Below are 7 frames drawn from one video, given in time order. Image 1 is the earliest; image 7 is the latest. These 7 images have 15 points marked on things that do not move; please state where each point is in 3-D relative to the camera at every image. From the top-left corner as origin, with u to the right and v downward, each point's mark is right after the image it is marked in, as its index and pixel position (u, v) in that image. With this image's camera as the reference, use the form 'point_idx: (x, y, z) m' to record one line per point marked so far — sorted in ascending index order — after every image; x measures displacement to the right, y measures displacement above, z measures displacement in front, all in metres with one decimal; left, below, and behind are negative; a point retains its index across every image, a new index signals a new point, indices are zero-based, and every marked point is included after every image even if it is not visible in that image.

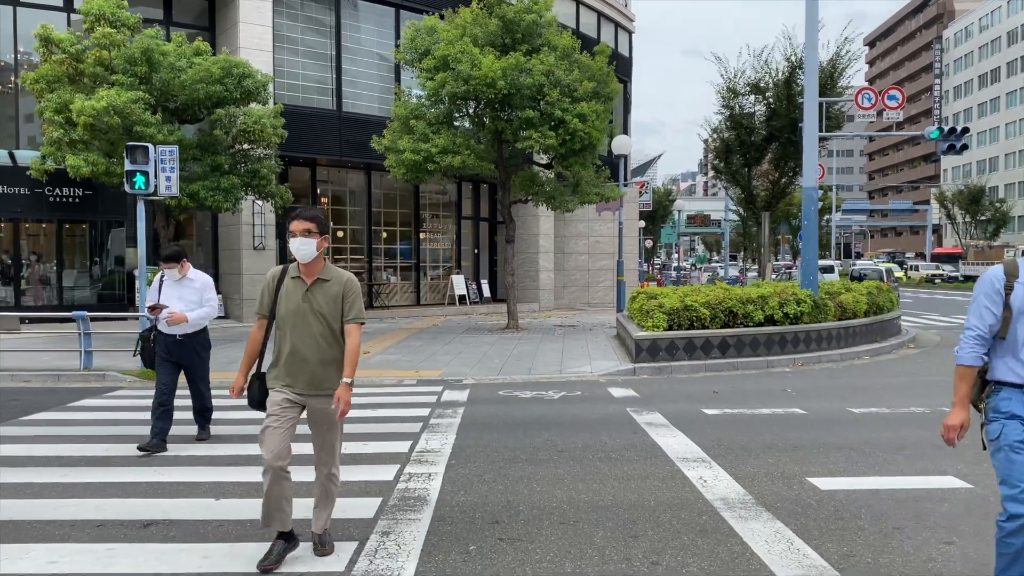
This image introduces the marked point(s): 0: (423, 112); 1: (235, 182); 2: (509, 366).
0: (-1.8, +3.6, +17.1) m
1: (-5.0, +1.9, +15.1) m
2: (0.0, -1.2, +12.5) m
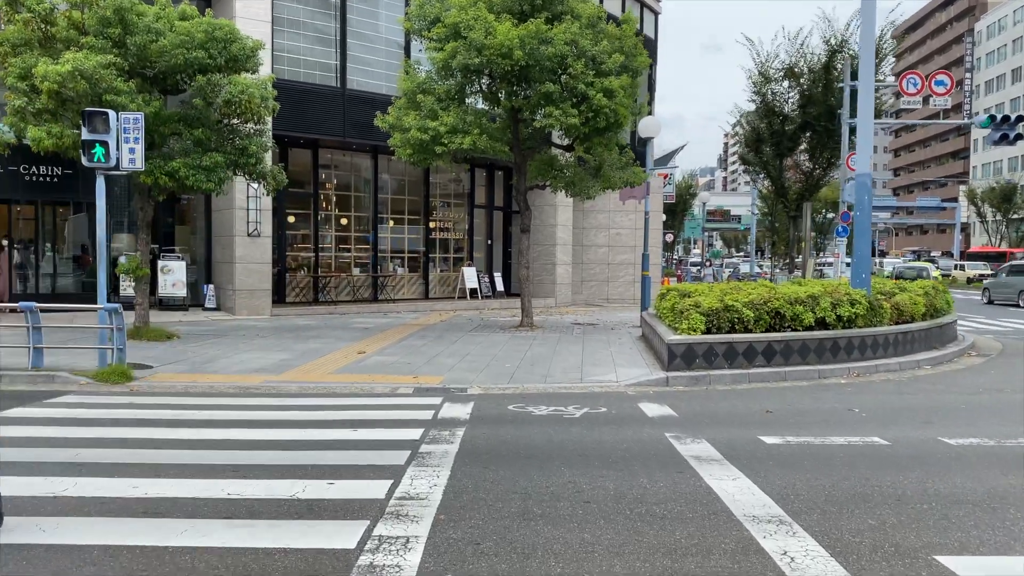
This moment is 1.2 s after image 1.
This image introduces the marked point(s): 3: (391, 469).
0: (-1.5, +3.7, +15.5) m
1: (-4.7, +2.1, +13.6) m
2: (+0.1, -1.1, +10.9) m
3: (-0.8, -1.2, +5.7) m
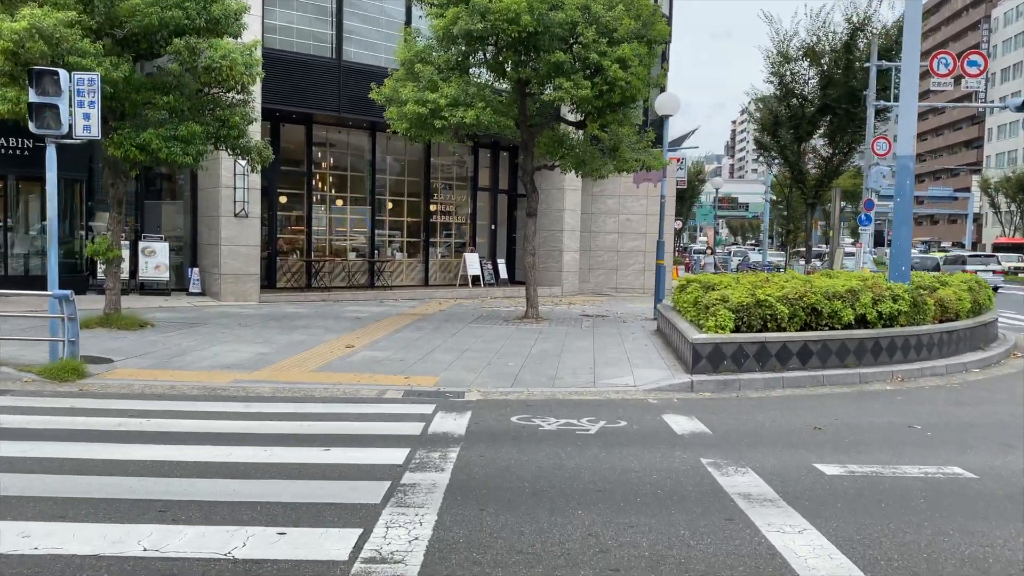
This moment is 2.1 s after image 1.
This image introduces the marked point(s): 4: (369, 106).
0: (-1.4, +3.9, +14.2) m
1: (-4.7, +2.3, +12.4) m
2: (+0.2, -1.0, +9.7) m
3: (-0.8, -1.2, +4.5) m
4: (-3.3, +4.2, +19.3) m
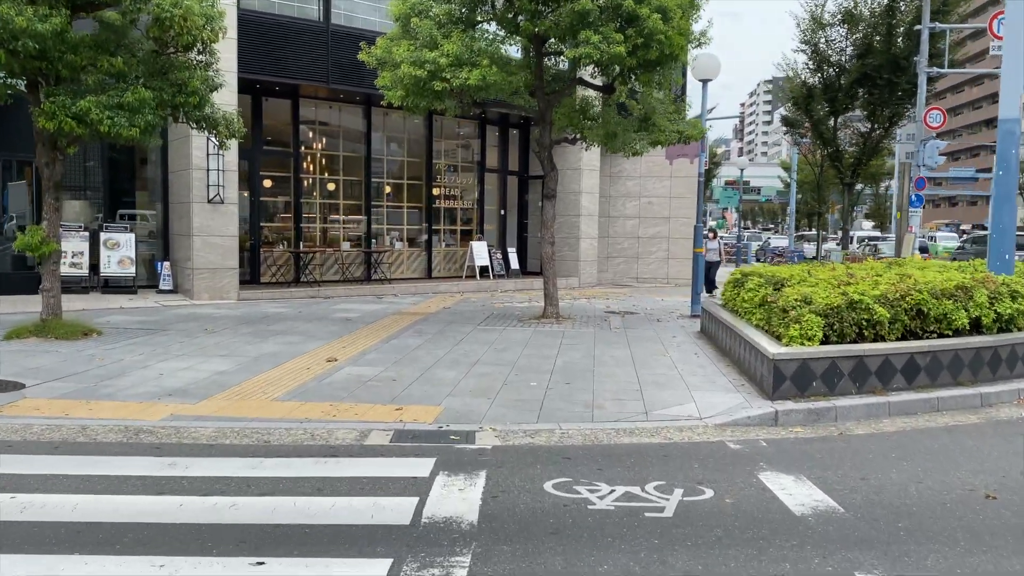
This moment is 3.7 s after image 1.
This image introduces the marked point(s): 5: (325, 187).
0: (-1.1, +4.0, +12.0) m
1: (-4.4, +2.3, +10.2) m
2: (+0.4, -1.0, +7.5) m
3: (-0.6, -1.3, +2.4) m
4: (-3.0, +4.3, +17.1) m
5: (-4.2, +2.2, +18.7) m
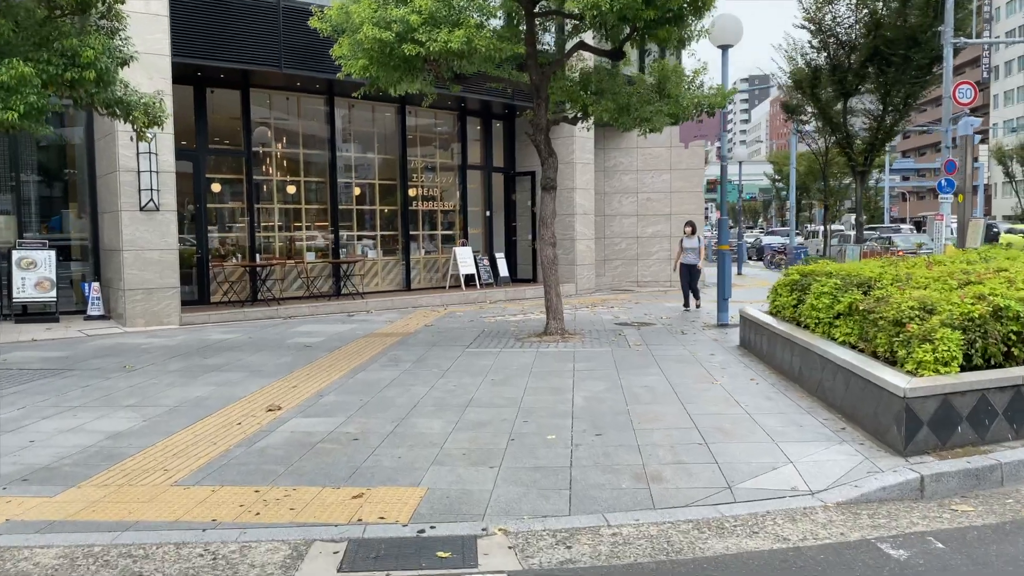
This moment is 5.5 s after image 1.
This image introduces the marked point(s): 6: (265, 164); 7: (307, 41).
0: (-1.3, +3.8, +9.7) m
1: (-4.5, +2.0, +7.8) m
2: (+0.5, -1.1, +5.3) m
3: (-0.4, -1.4, +0.1) m
4: (-3.4, +4.0, +14.8) m
5: (-4.4, +1.9, +16.3) m
6: (-4.7, +2.4, +16.1) m
7: (-3.6, +4.3, +14.5) m
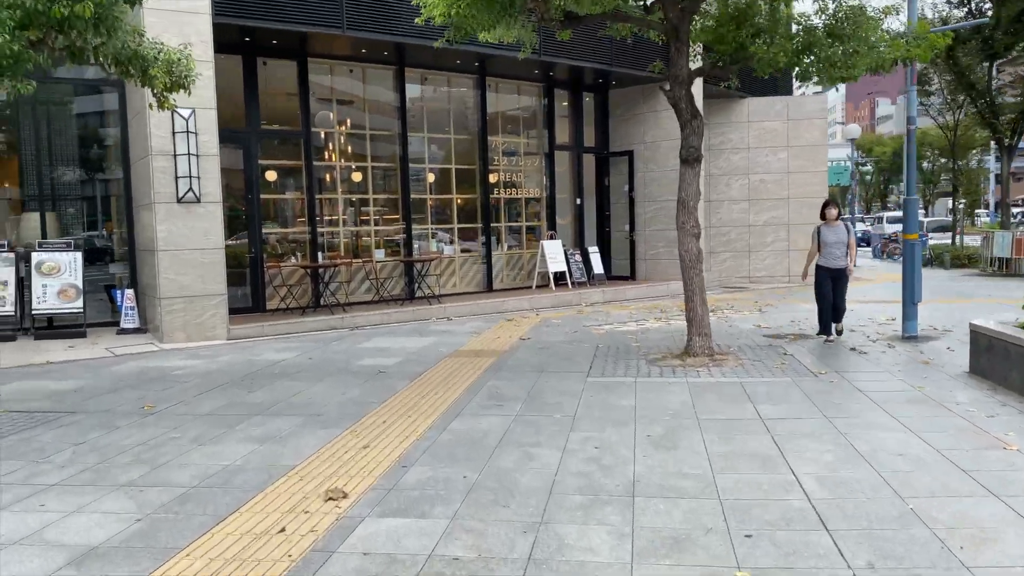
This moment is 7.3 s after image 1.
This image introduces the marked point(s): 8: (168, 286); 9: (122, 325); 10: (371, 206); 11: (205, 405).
0: (-0.2, +3.7, +7.2) m
1: (-3.5, +1.9, +5.6) m
2: (+1.4, -1.2, +2.7) m
3: (+0.1, -1.5, -2.4) m
4: (-1.8, +4.0, +12.4) m
5: (-2.7, +1.8, +14.1) m
6: (-3.1, +2.3, +13.8) m
7: (-2.1, +4.2, +12.2) m
8: (-4.3, 0.0, +10.6) m
9: (-5.2, -0.5, +11.2) m
10: (-2.4, +1.4, +14.3) m
11: (-2.5, -1.0, +7.0) m
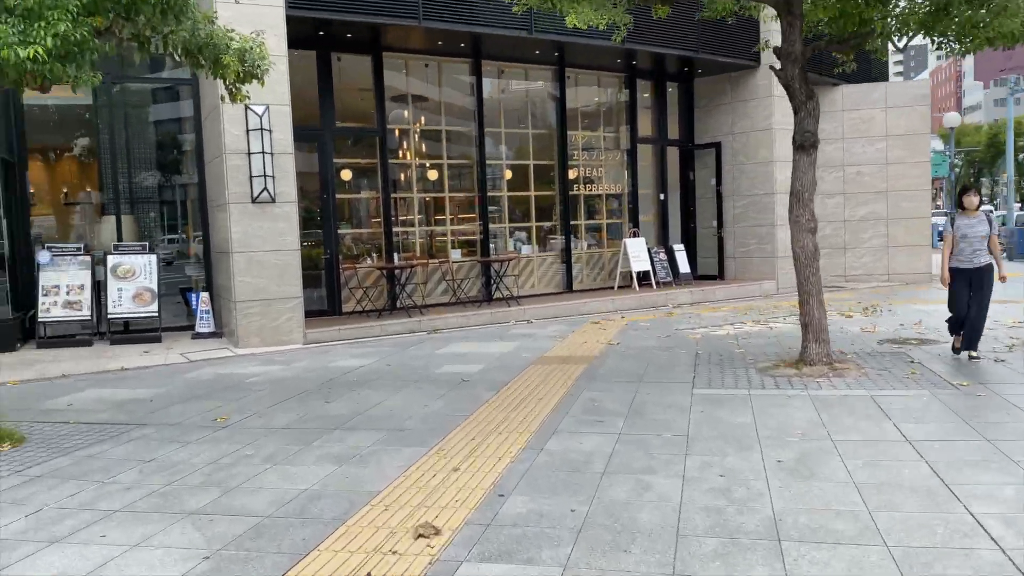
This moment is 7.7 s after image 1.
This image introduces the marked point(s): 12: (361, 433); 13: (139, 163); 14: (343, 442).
0: (+0.6, +3.7, +6.5) m
1: (-2.8, +1.8, +5.2) m
2: (+1.7, -1.2, +1.9) m
3: (0.0, -1.6, -3.1) m
4: (-0.6, +3.9, +11.9) m
5: (-1.4, +1.8, +13.6) m
6: (-1.8, +2.3, +13.4) m
7: (-0.9, +4.2, +11.6) m
8: (-3.3, 0.0, +10.2) m
9: (-4.1, -0.5, +11.0) m
10: (-1.1, +1.4, +13.8) m
11: (-1.8, -1.0, +6.5) m
12: (-1.1, -1.0, +5.9) m
13: (-5.1, +1.7, +11.5) m
14: (-1.2, -1.0, +5.7) m
